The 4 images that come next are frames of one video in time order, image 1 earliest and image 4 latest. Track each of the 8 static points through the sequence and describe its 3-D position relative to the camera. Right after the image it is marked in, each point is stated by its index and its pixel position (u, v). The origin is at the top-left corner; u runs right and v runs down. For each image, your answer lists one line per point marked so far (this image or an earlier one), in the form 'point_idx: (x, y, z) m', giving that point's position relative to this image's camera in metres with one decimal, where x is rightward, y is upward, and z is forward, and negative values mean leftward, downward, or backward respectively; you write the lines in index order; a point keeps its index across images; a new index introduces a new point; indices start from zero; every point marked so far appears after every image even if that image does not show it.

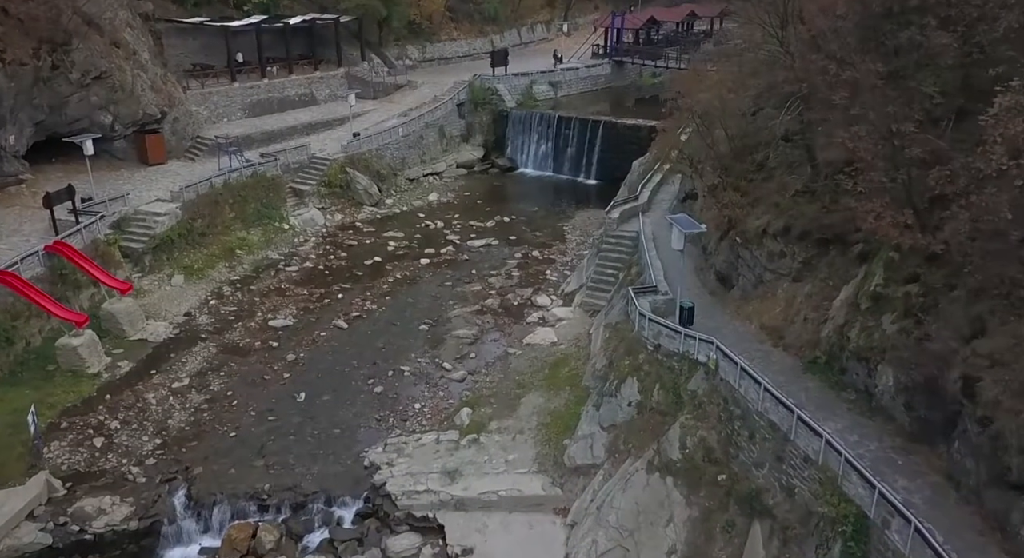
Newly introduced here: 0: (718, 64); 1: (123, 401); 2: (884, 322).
0: (+5.9, +5.8, +19.1) m
1: (-9.0, -2.8, +16.2) m
2: (+5.8, -0.7, +10.9) m
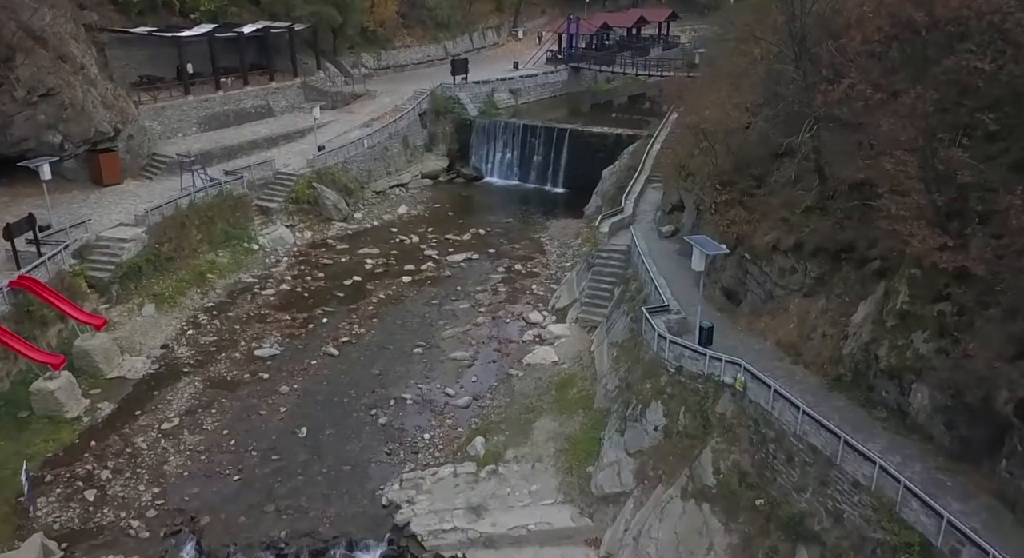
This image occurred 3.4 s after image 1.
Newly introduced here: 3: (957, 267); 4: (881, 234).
0: (+5.6, +5.5, +19.3) m
1: (-8.7, -3.7, +15.2) m
2: (+6.4, -1.0, +11.0) m
3: (+6.6, +0.2, +10.3) m
4: (+6.5, +0.8, +12.3) m
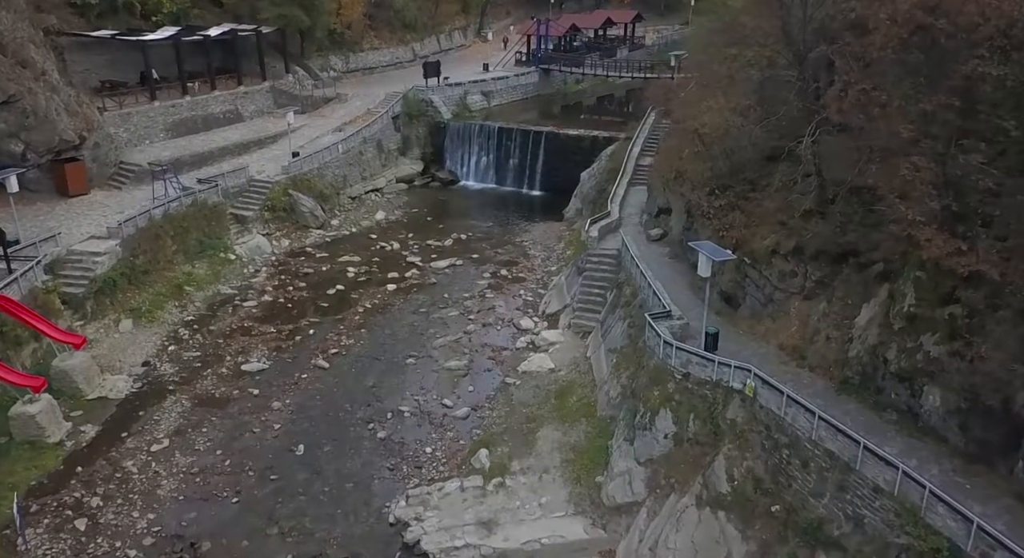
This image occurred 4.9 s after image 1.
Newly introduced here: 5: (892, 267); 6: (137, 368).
0: (+5.3, +5.4, +19.3) m
1: (-8.6, -4.0, +14.6) m
2: (+6.6, -1.0, +11.1) m
3: (+6.8, +0.1, +10.4) m
4: (+6.6, +0.7, +12.4) m
5: (+6.7, +0.2, +12.3) m
6: (-10.1, -2.4, +18.9) m
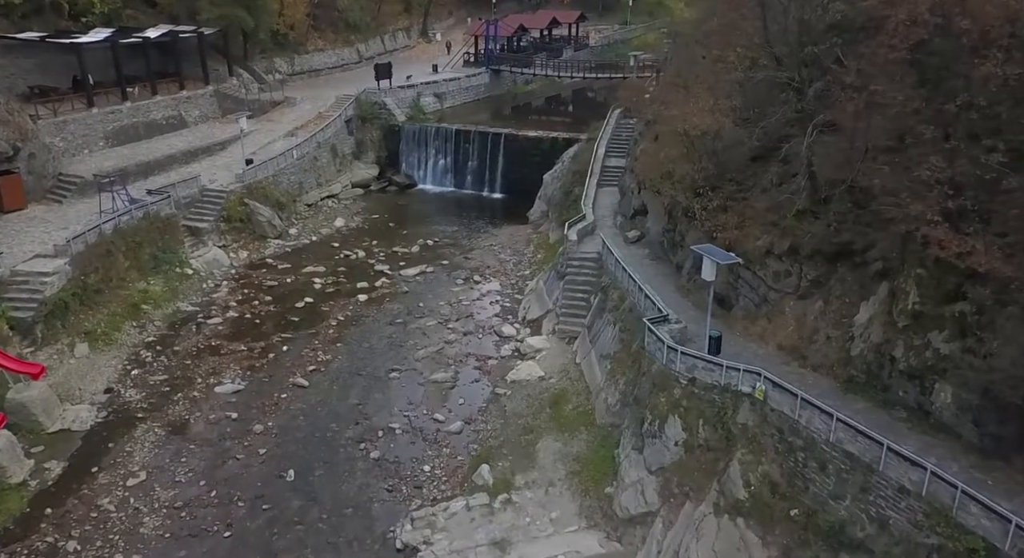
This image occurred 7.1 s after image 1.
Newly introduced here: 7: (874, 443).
0: (+4.6, +5.4, +19.4) m
1: (-8.5, -4.5, +13.5) m
2: (+6.8, -1.0, +11.3) m
3: (+7.0, +0.2, +10.6) m
4: (+6.7, +0.8, +12.5) m
5: (+6.8, +0.2, +12.5) m
6: (-10.4, -3.0, +17.7) m
7: (+5.4, -2.5, +10.4) m
